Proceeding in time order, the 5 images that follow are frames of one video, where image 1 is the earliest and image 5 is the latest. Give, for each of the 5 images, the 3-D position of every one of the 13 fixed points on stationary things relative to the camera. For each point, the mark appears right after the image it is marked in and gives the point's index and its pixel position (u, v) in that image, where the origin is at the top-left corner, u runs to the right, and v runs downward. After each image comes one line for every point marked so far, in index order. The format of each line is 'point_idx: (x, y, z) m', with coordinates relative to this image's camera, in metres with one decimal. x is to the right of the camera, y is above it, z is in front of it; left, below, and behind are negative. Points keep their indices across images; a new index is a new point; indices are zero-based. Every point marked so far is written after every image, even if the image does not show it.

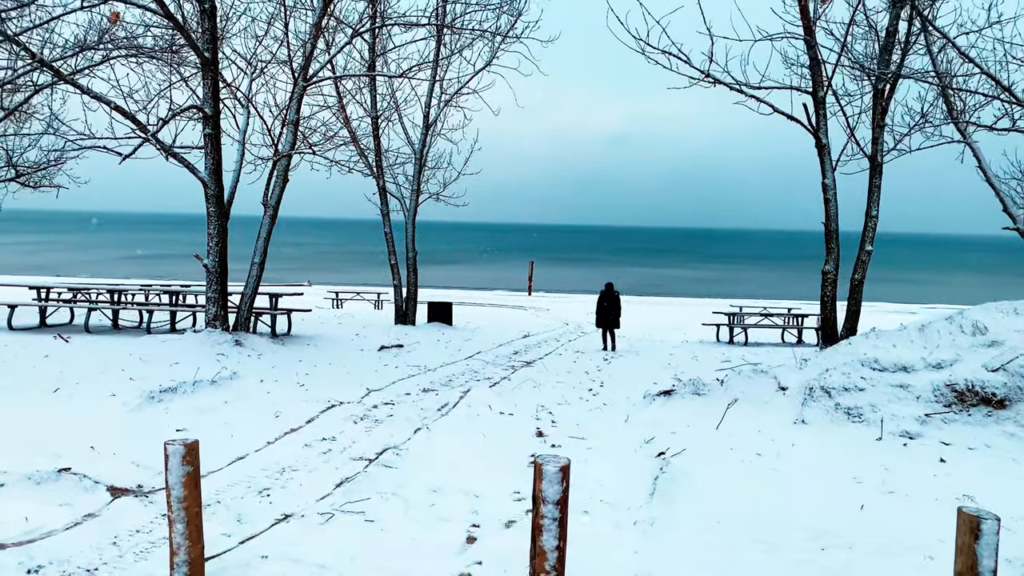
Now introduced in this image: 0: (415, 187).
0: (-1.8, +1.8, +14.3) m
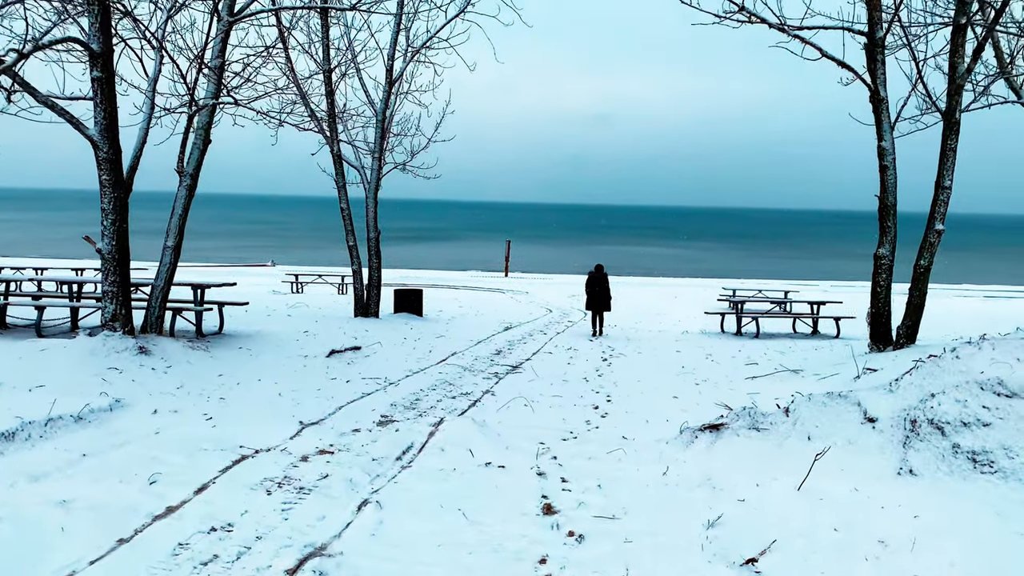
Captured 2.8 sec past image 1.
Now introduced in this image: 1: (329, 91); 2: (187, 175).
0: (-2.1, +2.0, +12.2) m
1: (-2.6, +2.9, +11.4) m
2: (-3.2, +1.1, +7.8) m
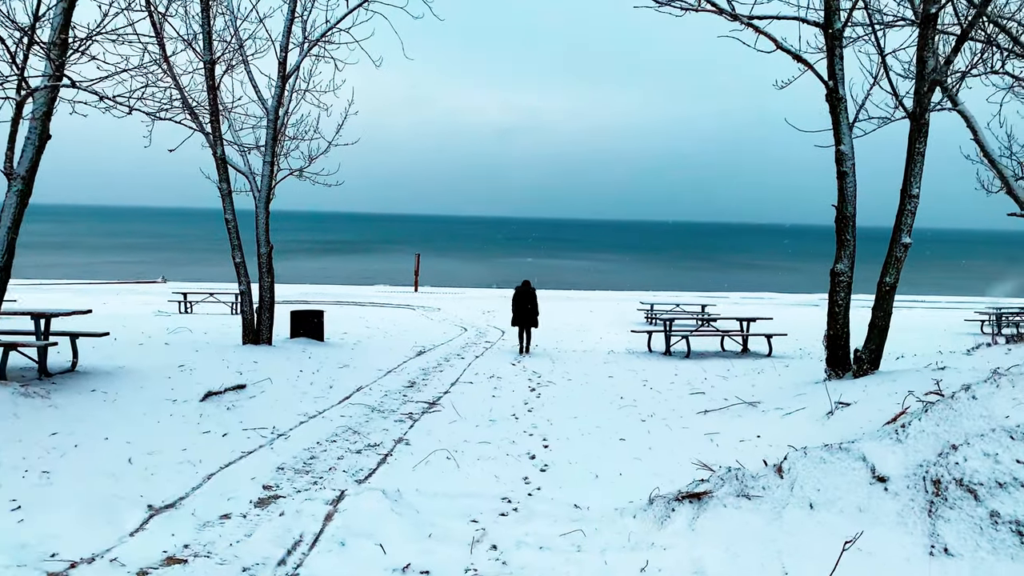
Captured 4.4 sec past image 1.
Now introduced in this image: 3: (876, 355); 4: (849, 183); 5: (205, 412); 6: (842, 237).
0: (-3.3, +1.7, +10.7) m
1: (-3.8, +2.6, +9.9) m
2: (-3.9, +0.9, +6.2) m
3: (+3.2, -0.6, +7.1) m
4: (+3.0, +0.9, +7.1) m
5: (-2.4, -1.0, +6.3) m
6: (+3.0, +0.5, +7.2) m
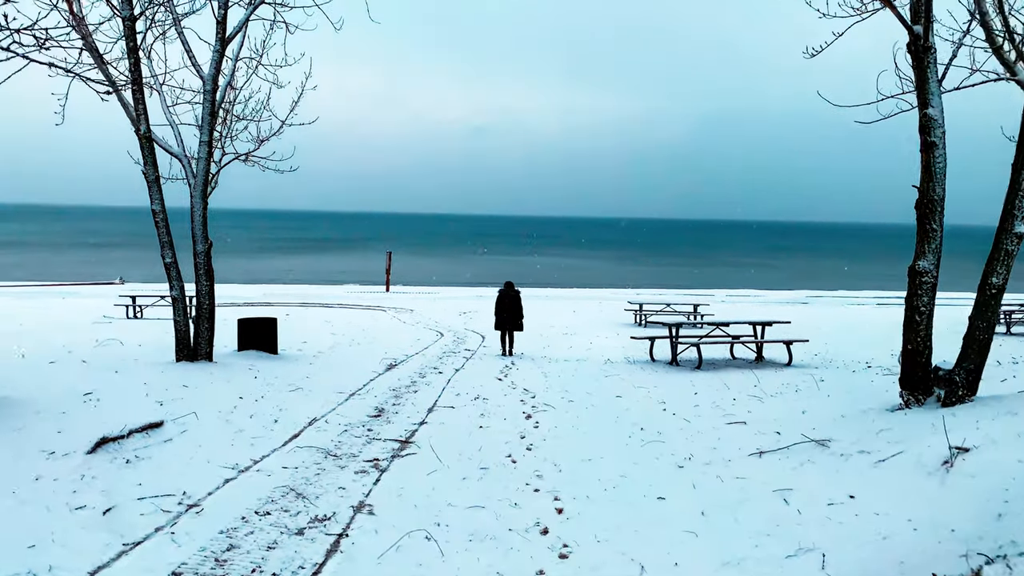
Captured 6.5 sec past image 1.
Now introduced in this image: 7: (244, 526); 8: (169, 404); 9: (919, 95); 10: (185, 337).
0: (-3.5, +1.7, +9.0) m
1: (-3.9, +2.5, +8.1) m
2: (-3.9, +0.8, +4.5) m
3: (+3.2, -0.6, +5.5) m
4: (+3.0, +0.9, +5.6) m
5: (-2.4, -1.0, +4.6) m
6: (+3.0, +0.4, +5.7) m
7: (-1.3, -1.2, +4.0) m
8: (-2.8, -0.9, +6.4) m
9: (+2.9, +1.4, +5.6) m
10: (-3.6, -0.5, +8.6) m
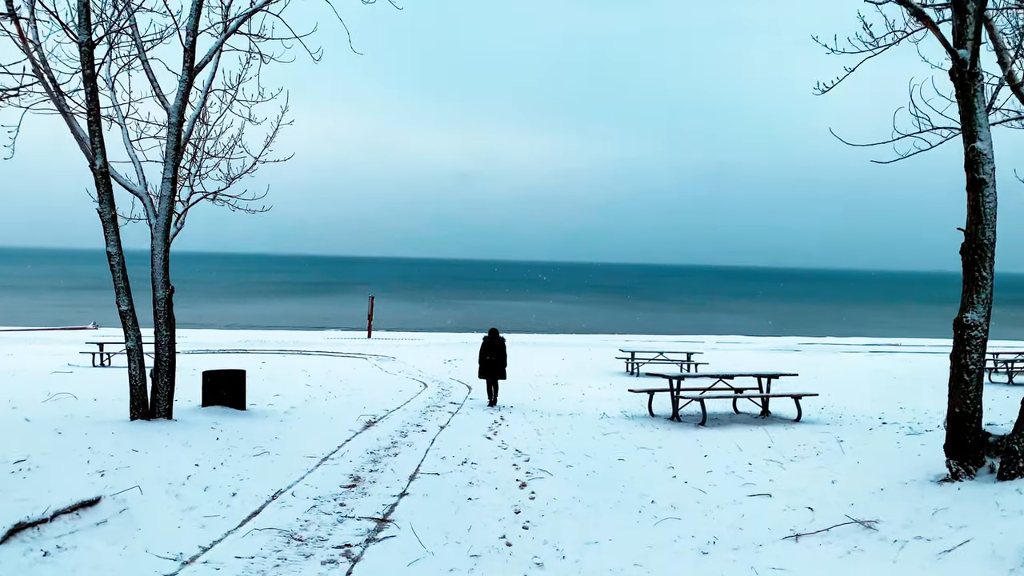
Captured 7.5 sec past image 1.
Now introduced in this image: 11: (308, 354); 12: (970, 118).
0: (-3.5, +1.2, +8.3) m
1: (-4.0, +2.0, +7.5) m
2: (-3.9, +0.5, +3.7) m
3: (+3.2, -1.0, +4.8) m
4: (+3.0, +0.6, +5.0) m
5: (-2.4, -1.3, +3.8) m
6: (+2.9, +0.1, +5.1) m
7: (-1.3, -1.4, +3.2) m
8: (-2.8, -1.3, +5.6) m
9: (+2.8, +1.0, +5.0) m
10: (-3.6, -1.0, +7.8) m
11: (-5.0, -1.6, +19.2) m
12: (+2.8, +1.1, +4.9) m
